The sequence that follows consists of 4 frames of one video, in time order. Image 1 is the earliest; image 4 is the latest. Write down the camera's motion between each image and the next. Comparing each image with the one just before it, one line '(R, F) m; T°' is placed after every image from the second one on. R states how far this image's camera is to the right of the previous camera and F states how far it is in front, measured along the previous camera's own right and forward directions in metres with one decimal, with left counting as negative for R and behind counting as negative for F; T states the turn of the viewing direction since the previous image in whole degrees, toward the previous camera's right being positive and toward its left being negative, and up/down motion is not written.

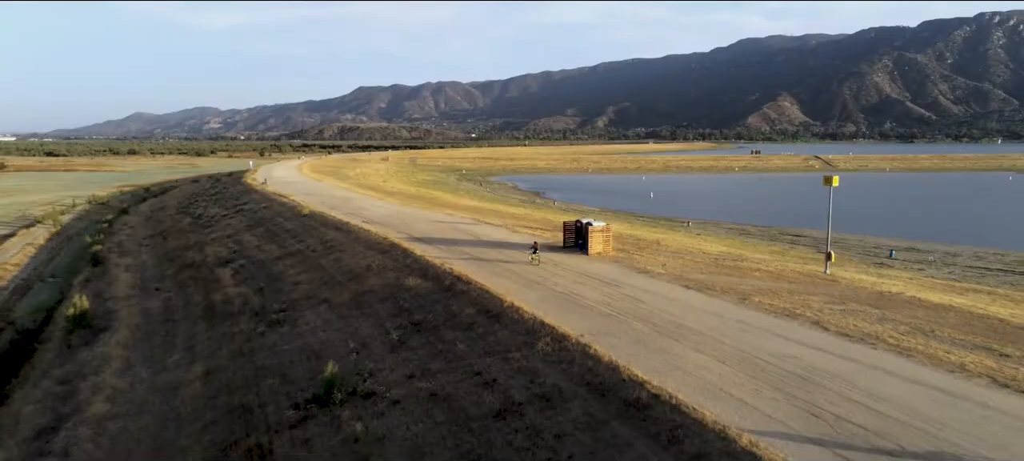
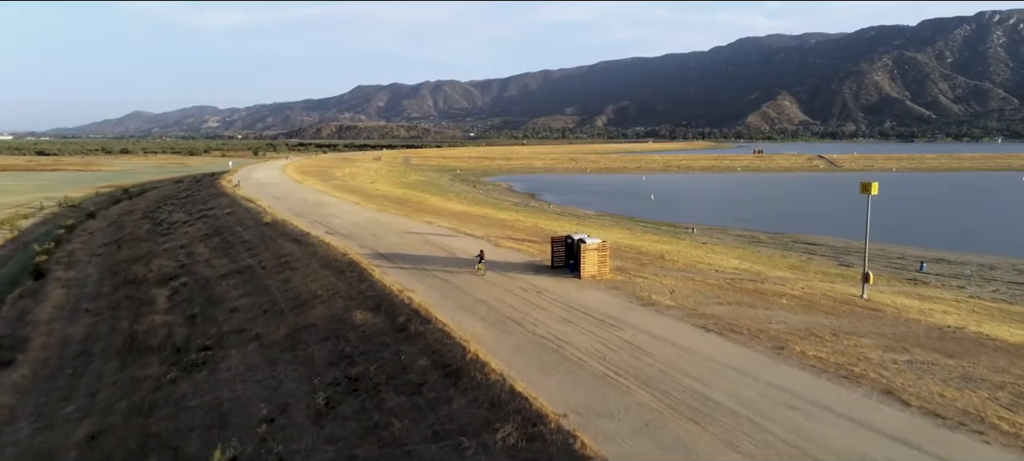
(+0.4, +3.0) m; 0°
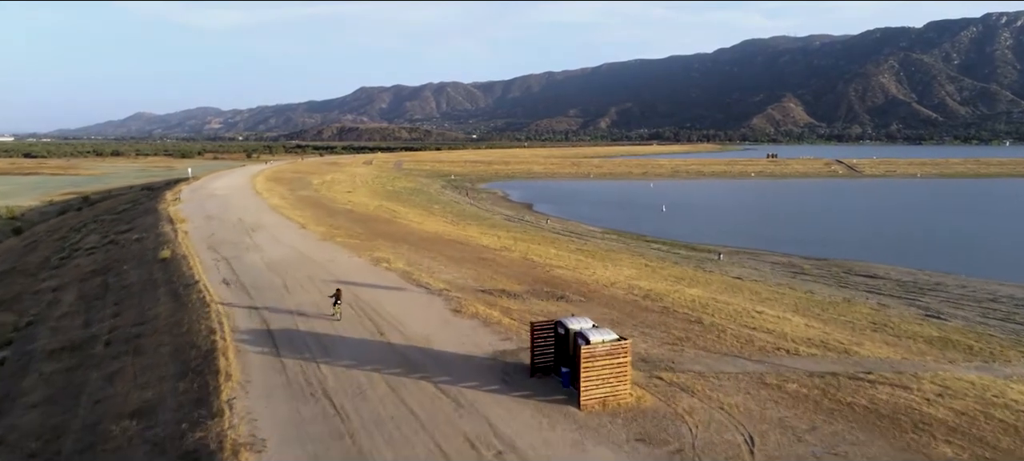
(+0.6, +6.3) m; 0°
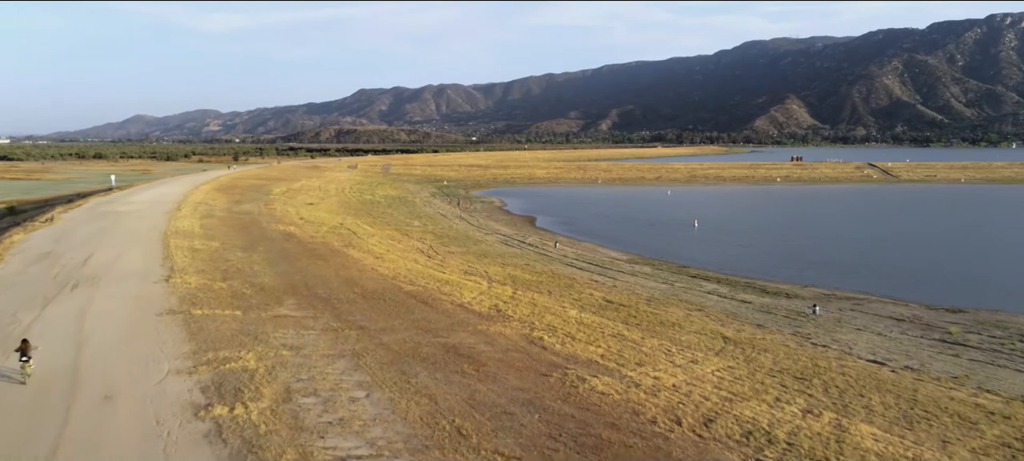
(+0.1, +9.5) m; 0°
